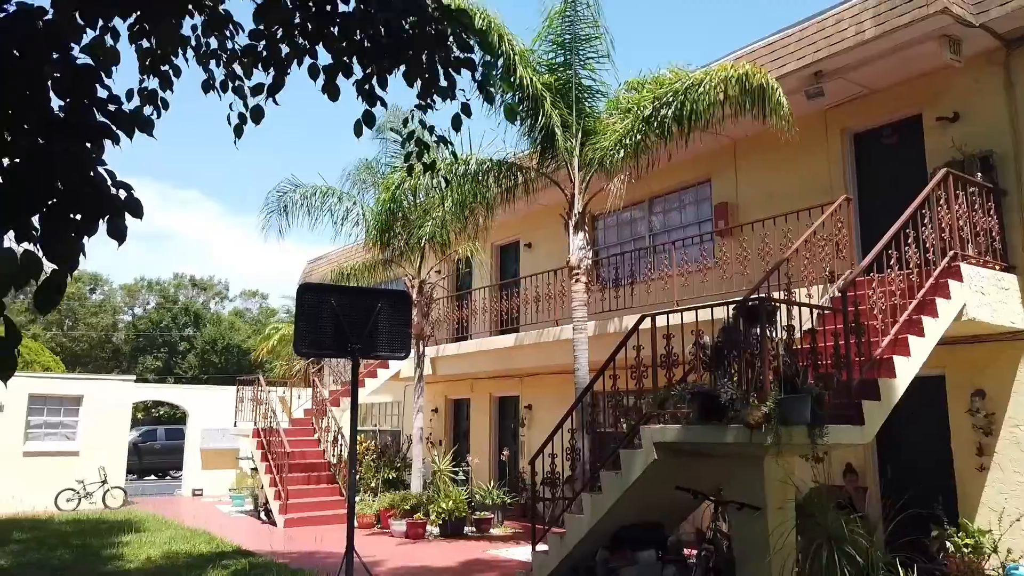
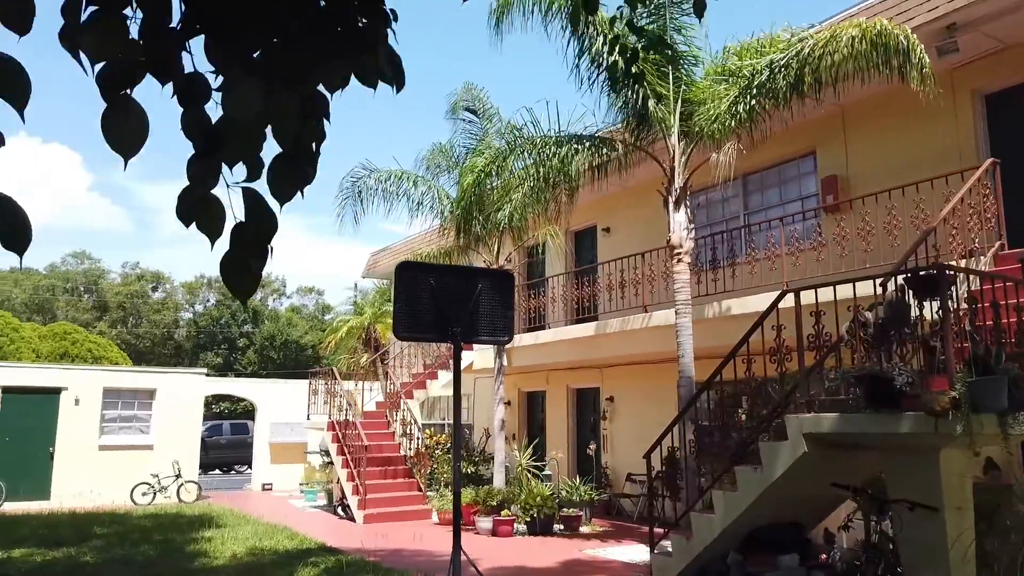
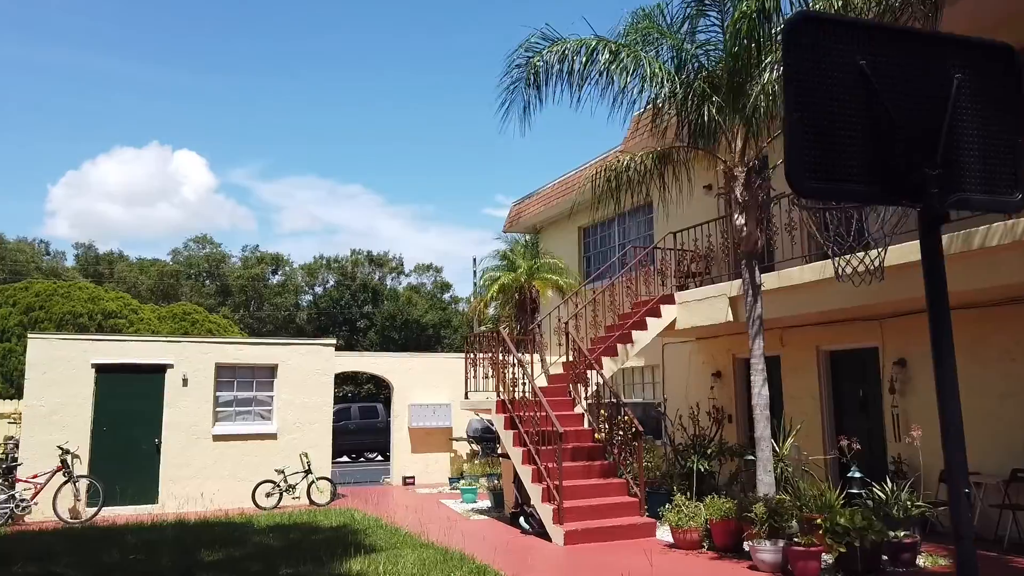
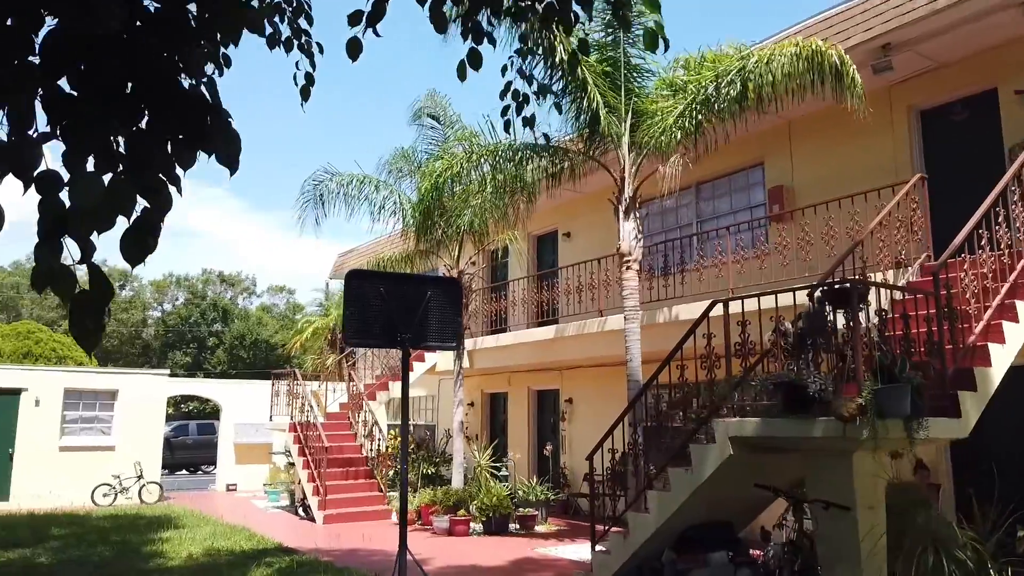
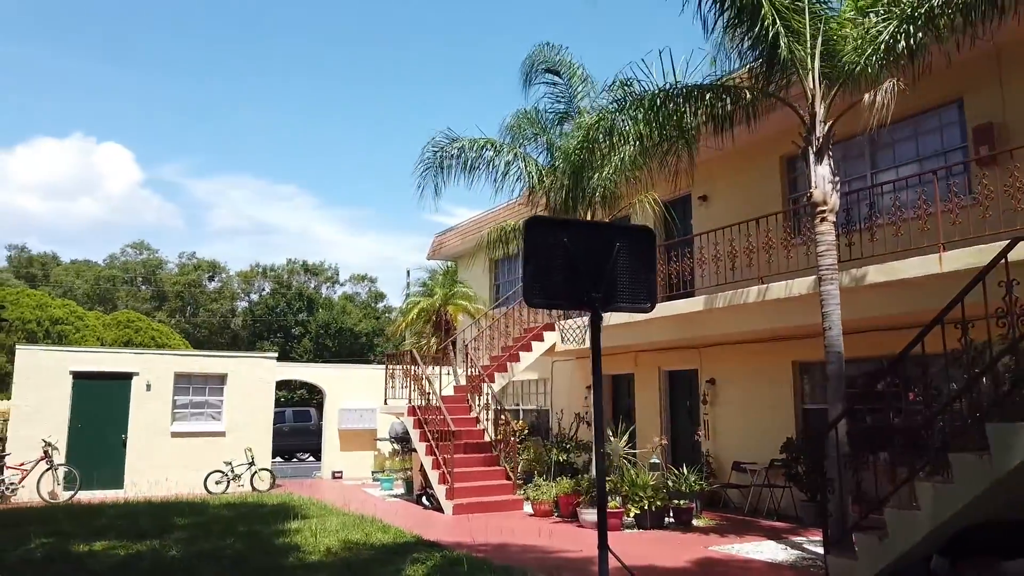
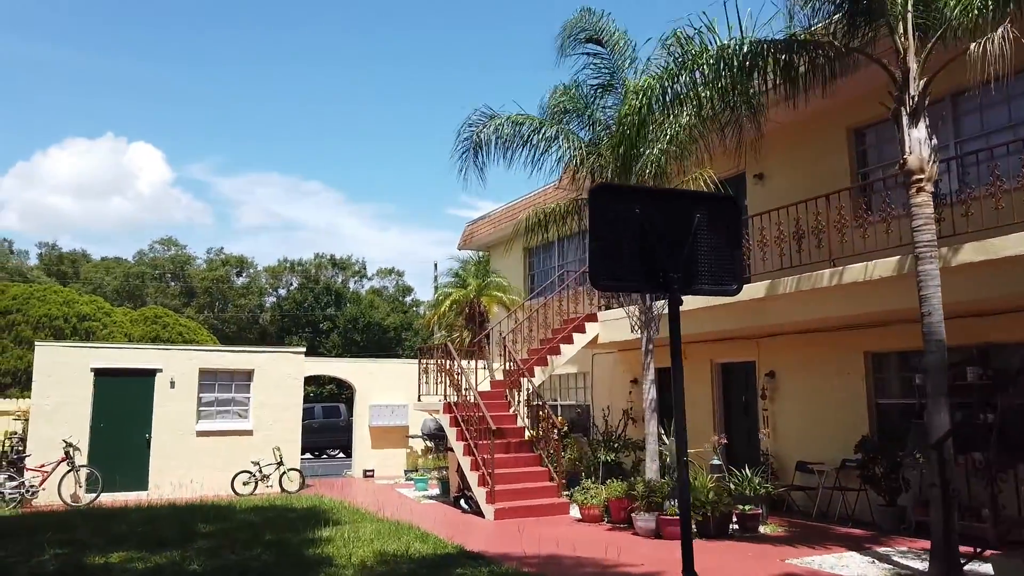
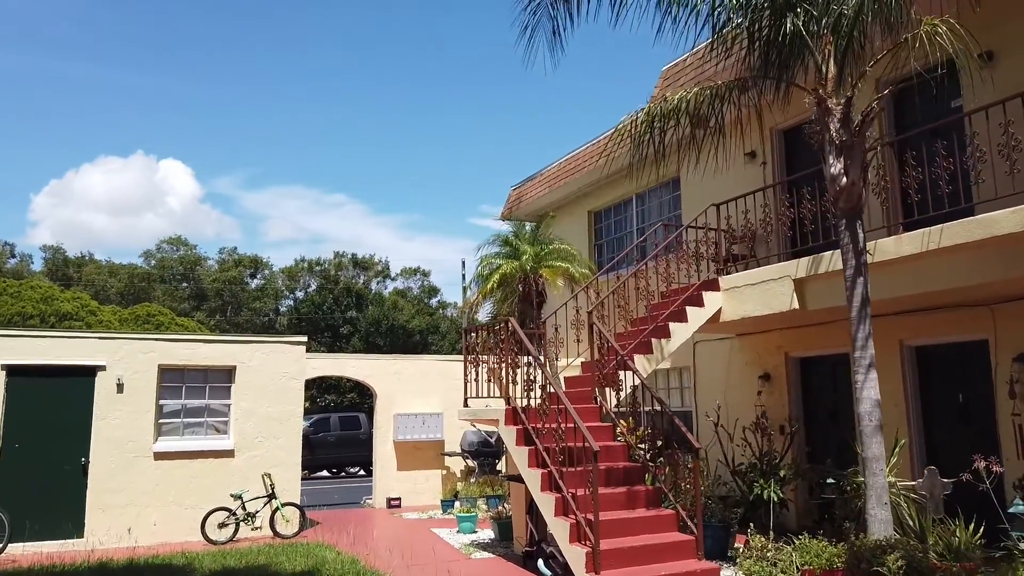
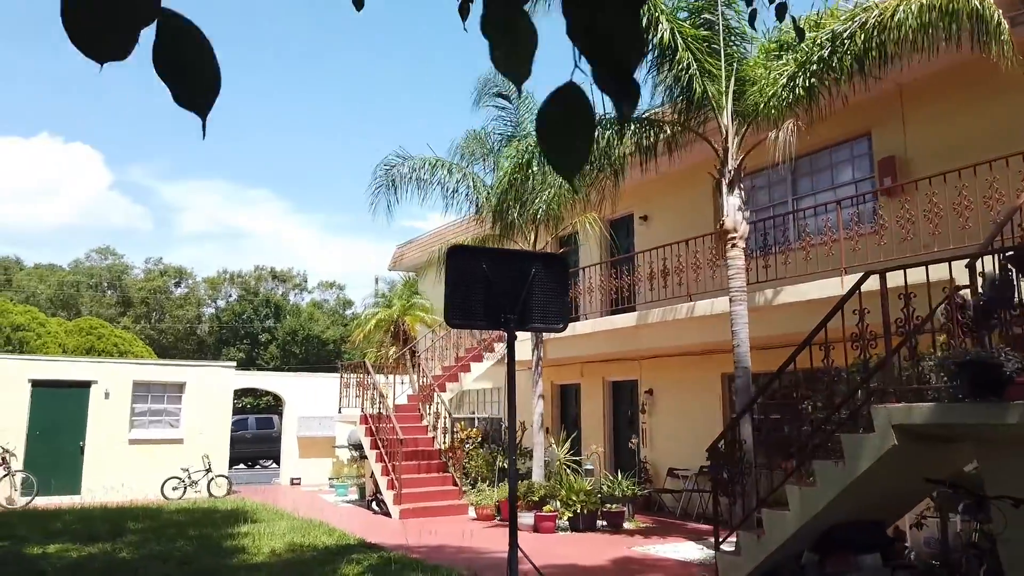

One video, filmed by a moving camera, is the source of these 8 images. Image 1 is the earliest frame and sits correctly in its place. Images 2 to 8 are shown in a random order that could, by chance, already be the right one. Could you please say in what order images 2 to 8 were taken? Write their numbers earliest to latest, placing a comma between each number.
4, 2, 8, 5, 6, 3, 7
